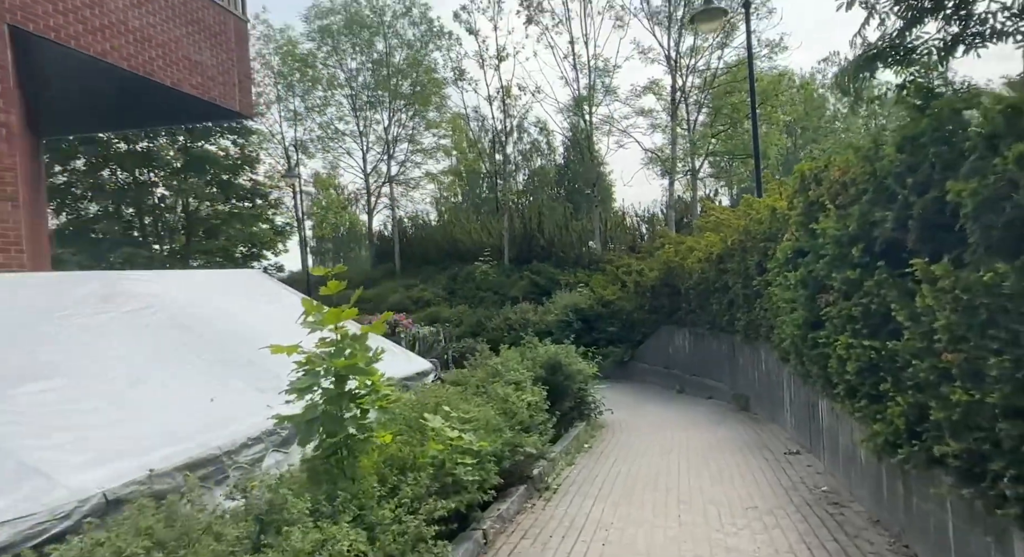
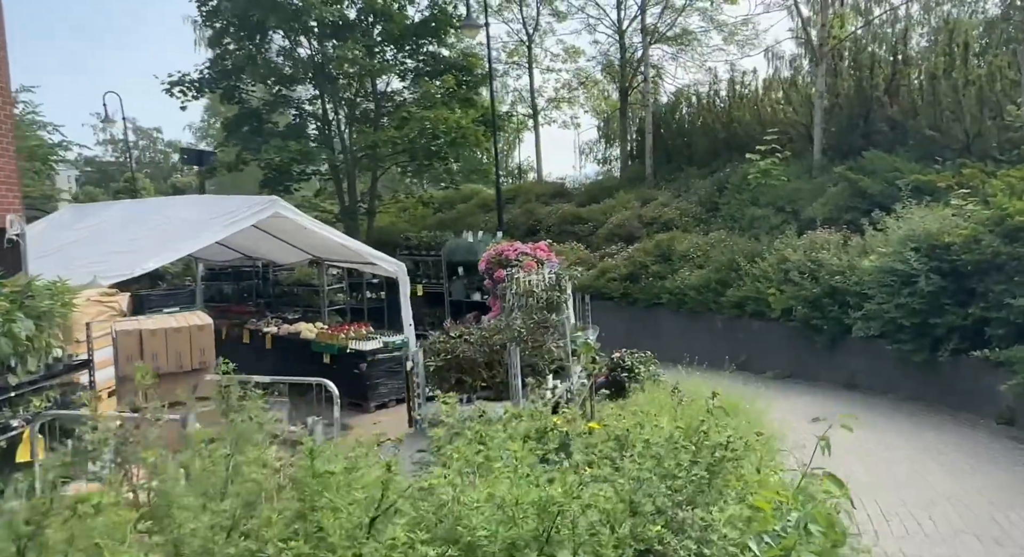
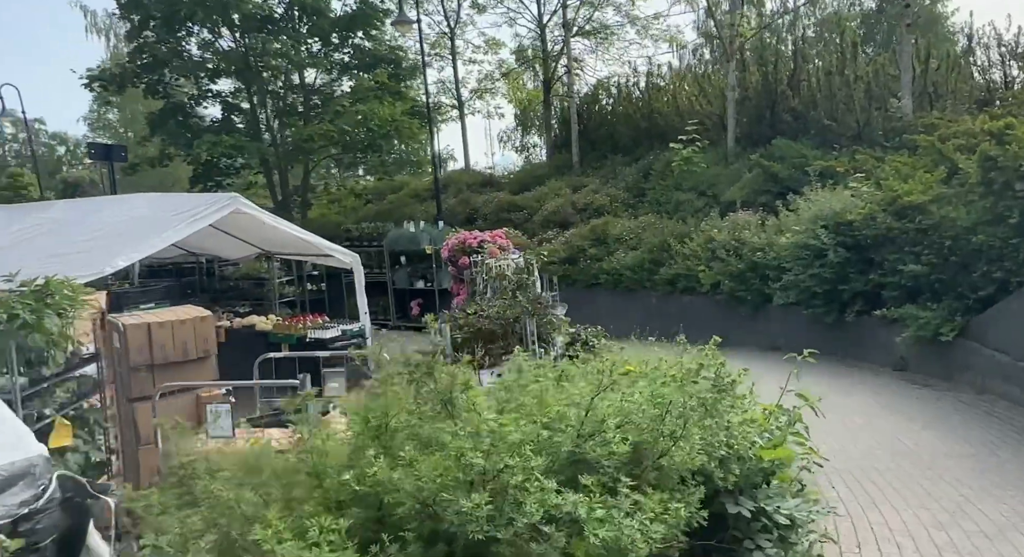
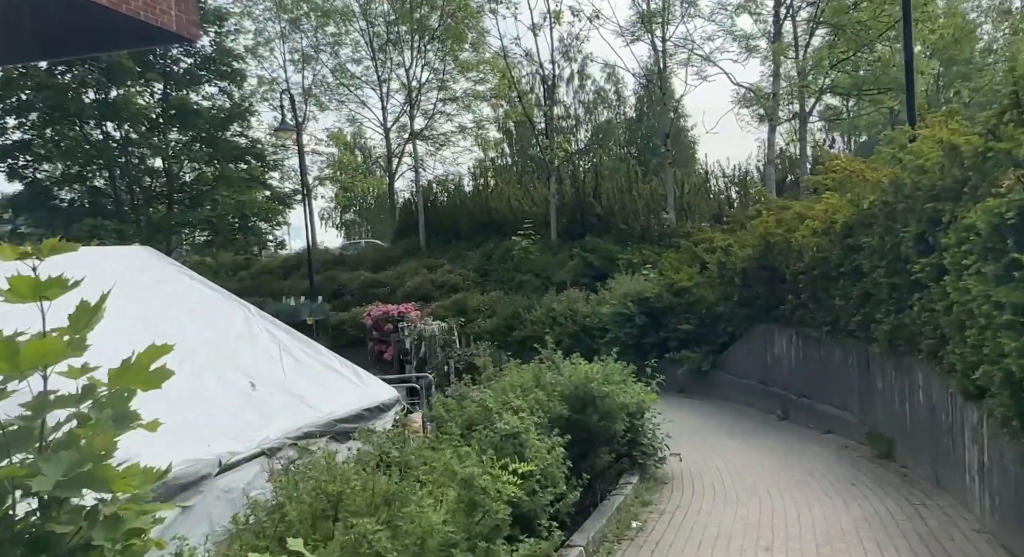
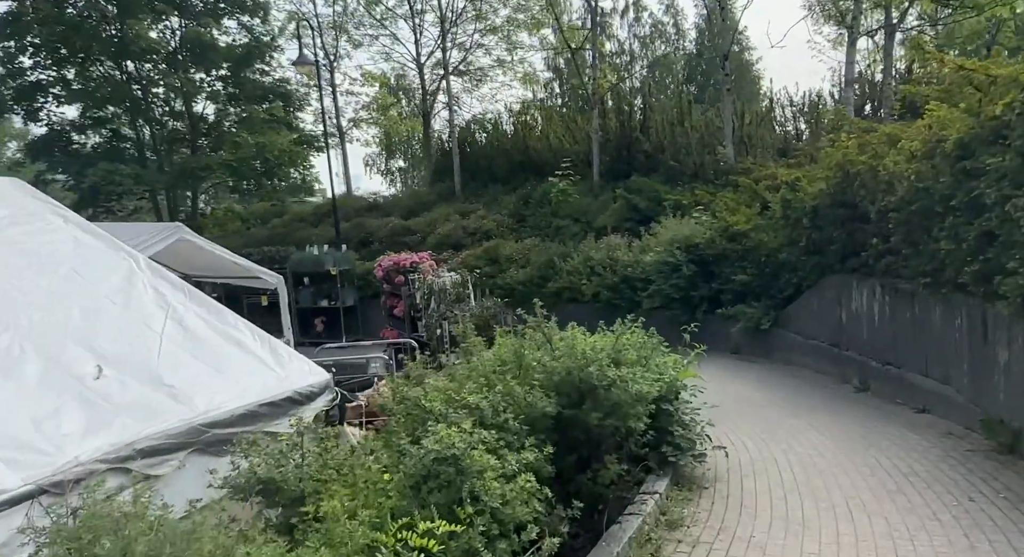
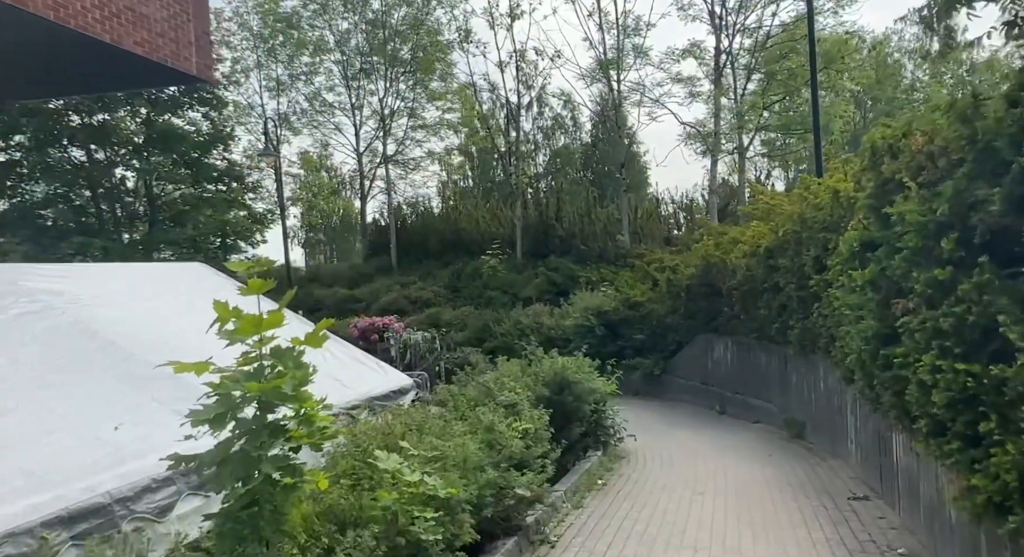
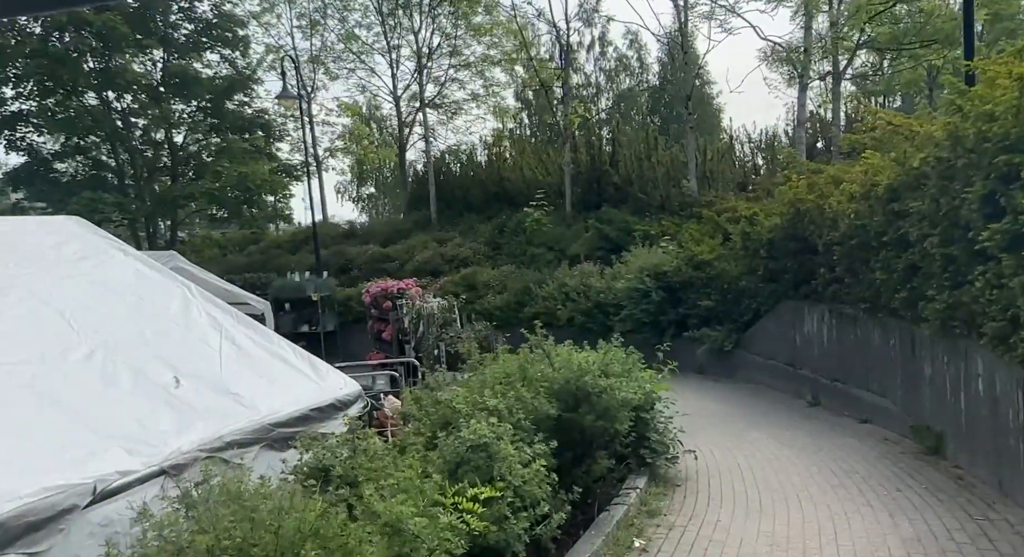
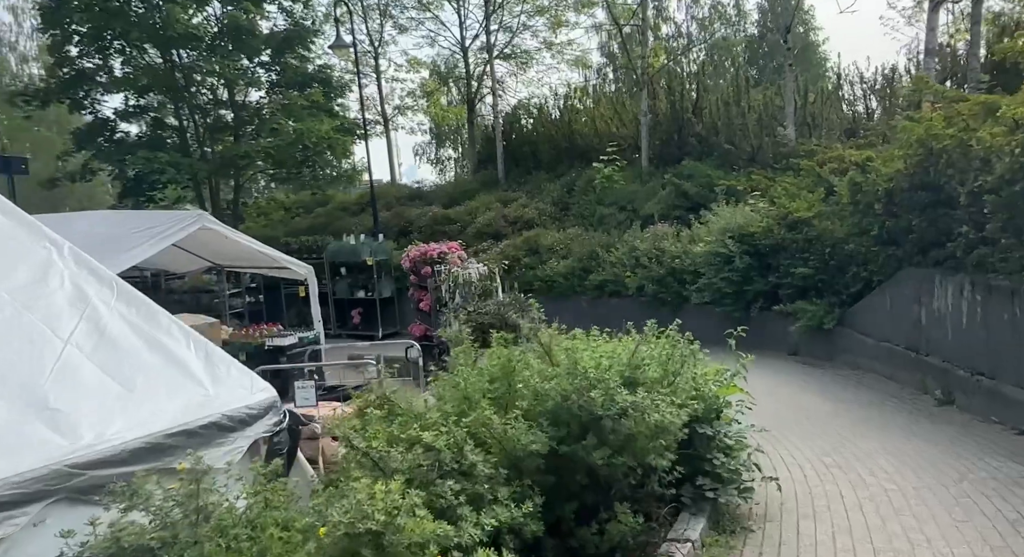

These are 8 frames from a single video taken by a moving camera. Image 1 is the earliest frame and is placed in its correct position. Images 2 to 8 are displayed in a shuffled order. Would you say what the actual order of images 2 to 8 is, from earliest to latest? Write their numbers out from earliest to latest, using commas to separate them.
6, 4, 7, 5, 8, 3, 2
